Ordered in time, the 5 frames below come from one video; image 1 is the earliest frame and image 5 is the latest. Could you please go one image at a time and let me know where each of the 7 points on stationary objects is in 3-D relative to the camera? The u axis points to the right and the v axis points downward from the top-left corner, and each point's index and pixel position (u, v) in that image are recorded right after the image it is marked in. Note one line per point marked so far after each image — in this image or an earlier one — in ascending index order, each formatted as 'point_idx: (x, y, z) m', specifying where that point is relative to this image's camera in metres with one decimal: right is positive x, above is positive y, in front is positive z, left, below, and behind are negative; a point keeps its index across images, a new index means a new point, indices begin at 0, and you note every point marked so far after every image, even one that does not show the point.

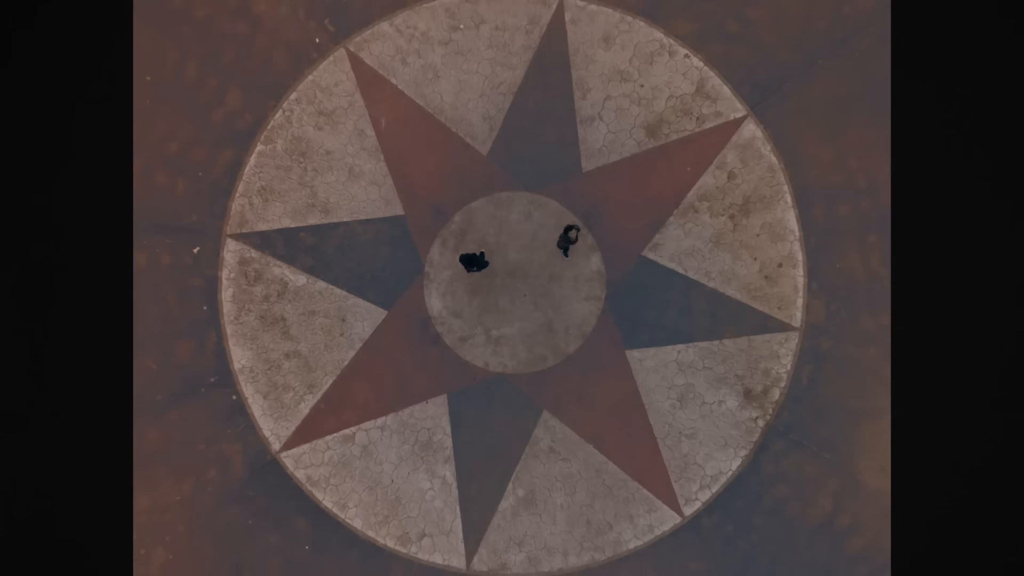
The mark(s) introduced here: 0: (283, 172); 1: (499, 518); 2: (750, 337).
0: (-3.8, +1.9, +11.4) m
1: (-0.2, -3.8, +11.3) m
2: (+4.0, -0.8, +11.4) m
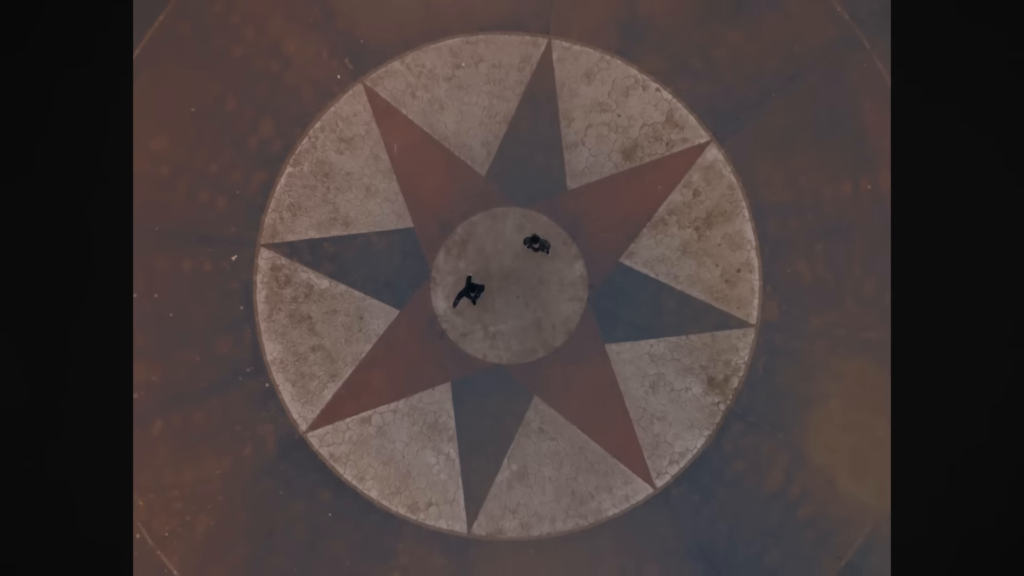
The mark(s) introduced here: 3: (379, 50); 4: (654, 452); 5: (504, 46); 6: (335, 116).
0: (-3.9, +1.9, +13.2) m
1: (-0.3, -3.8, +13.0) m
2: (+3.9, -0.8, +13.1) m
3: (-2.6, +4.6, +13.2) m
4: (+2.7, -3.1, +13.1) m
5: (-0.2, +4.7, +13.2) m
6: (-3.4, +3.3, +13.3) m
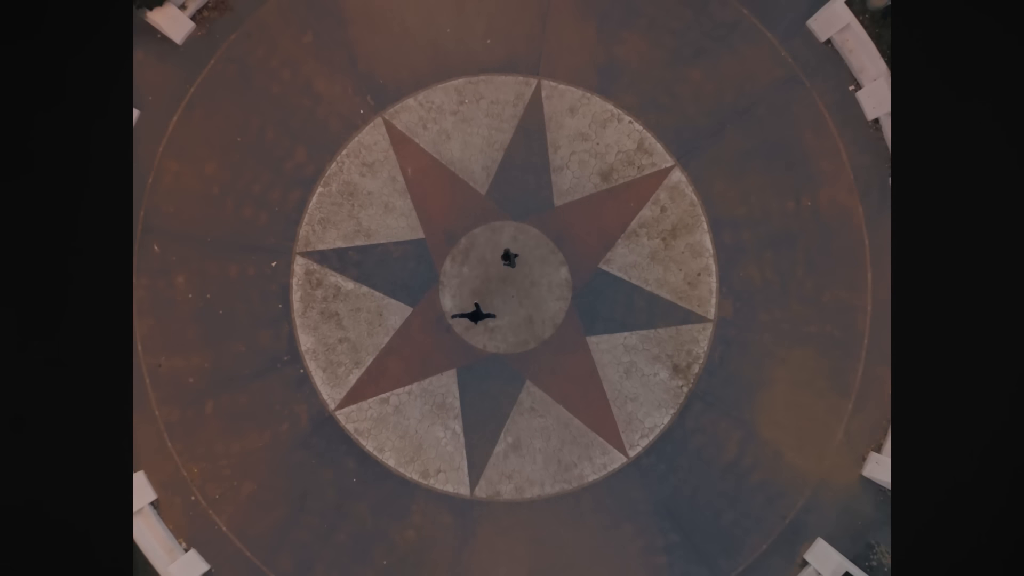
0: (-4.0, +1.9, +15.7) m
1: (-0.4, -3.8, +15.5) m
2: (+3.8, -0.9, +15.6) m
3: (-2.7, +4.6, +15.7) m
4: (+2.6, -3.2, +15.5) m
5: (-0.3, +4.6, +15.7) m
6: (-3.5, +3.3, +15.7) m
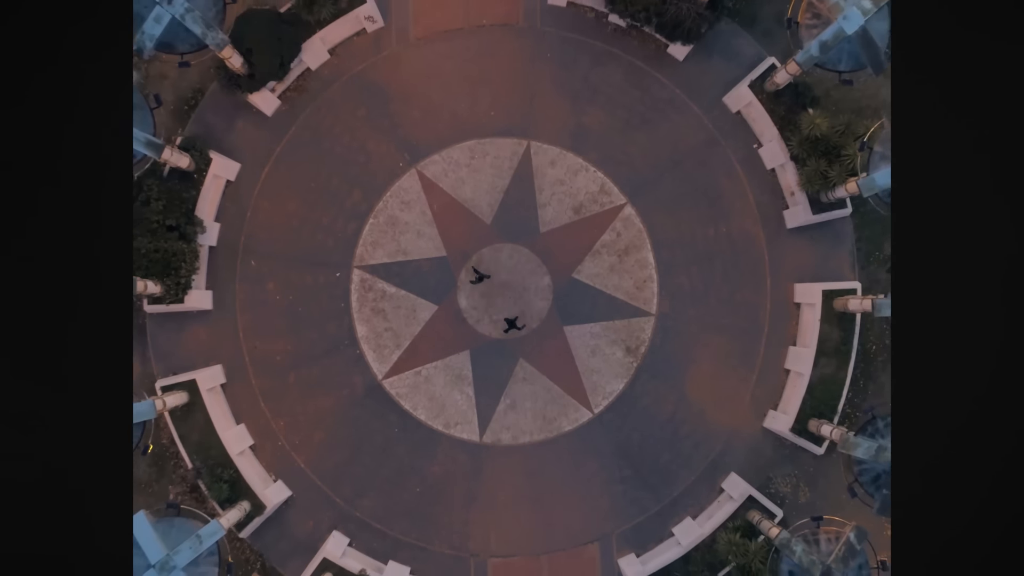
0: (-4.1, +1.7, +21.7) m
1: (-0.5, -4.0, +21.5) m
2: (+3.7, -1.0, +21.6) m
3: (-2.8, +4.5, +21.7) m
4: (+2.6, -3.3, +21.5) m
5: (-0.3, +4.5, +21.7) m
6: (-3.6, +3.2, +21.7) m
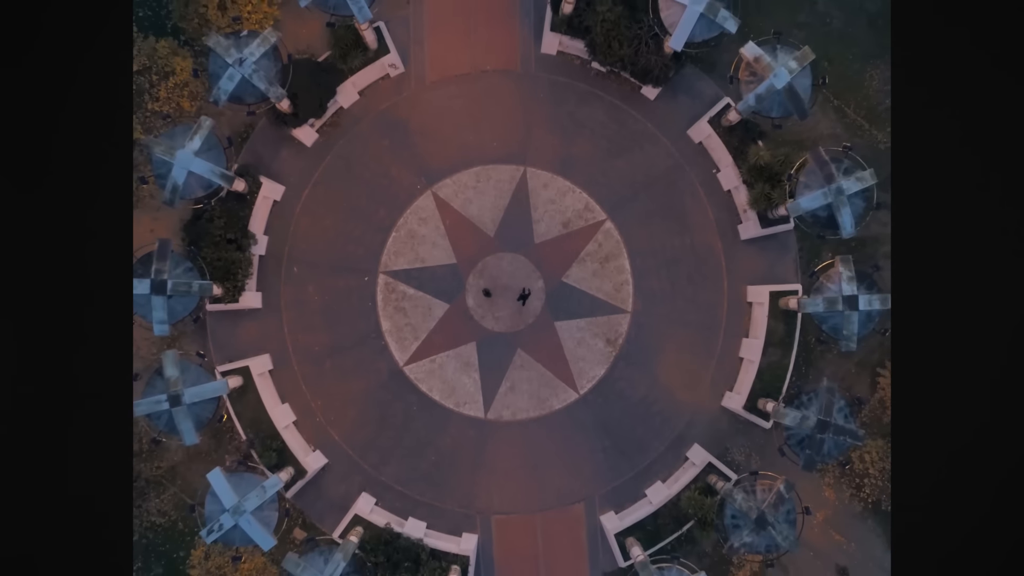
0: (-4.1, +1.7, +26.0) m
1: (-0.5, -4.0, +25.8) m
2: (+3.7, -1.0, +25.9) m
3: (-2.8, +4.4, +26.0) m
4: (+2.5, -3.3, +25.8) m
5: (-0.4, +4.5, +26.0) m
6: (-3.6, +3.1, +26.1) m
